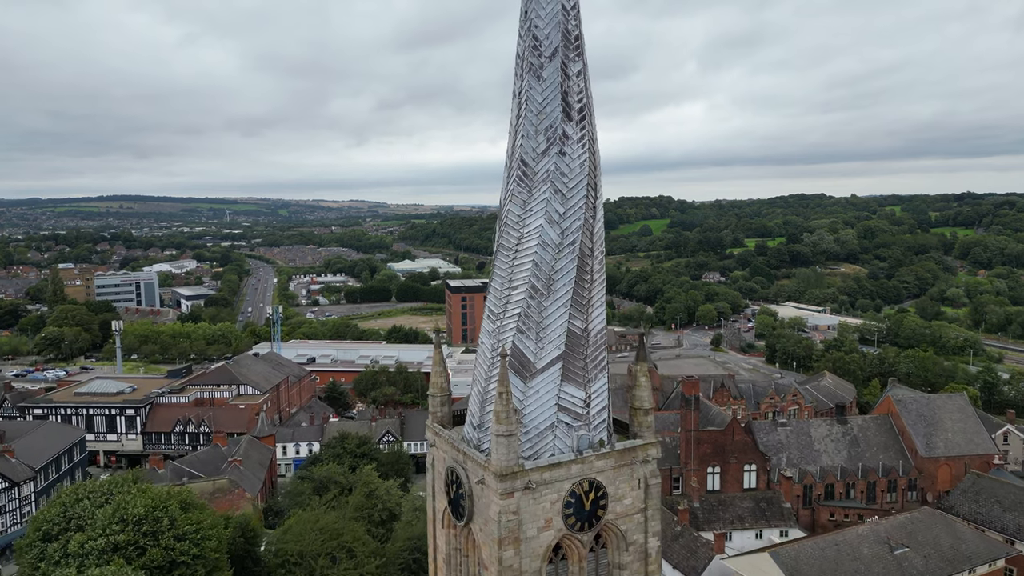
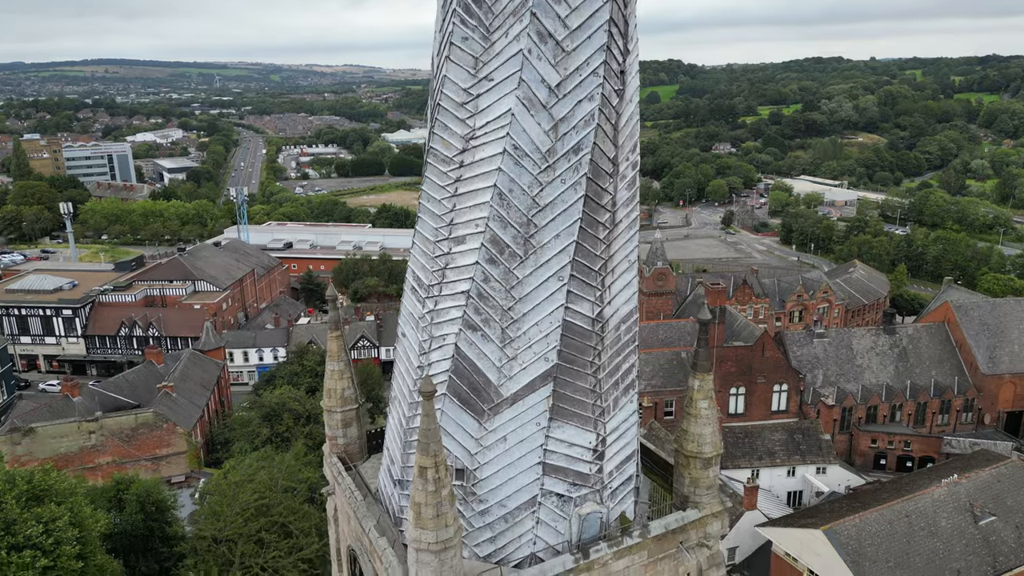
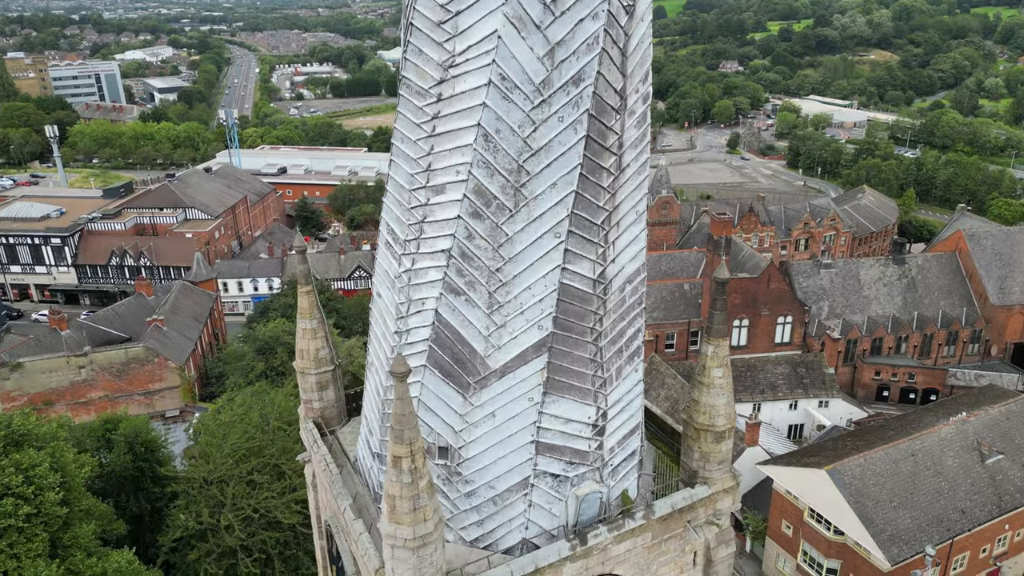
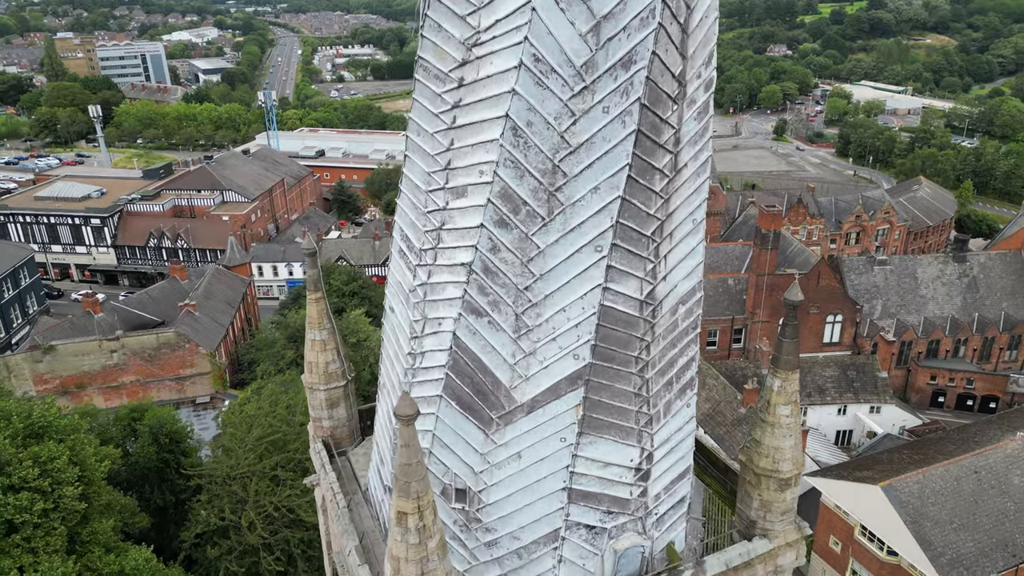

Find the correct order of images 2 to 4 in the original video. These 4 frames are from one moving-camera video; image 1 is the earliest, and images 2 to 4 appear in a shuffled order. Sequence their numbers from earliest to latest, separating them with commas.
2, 3, 4
